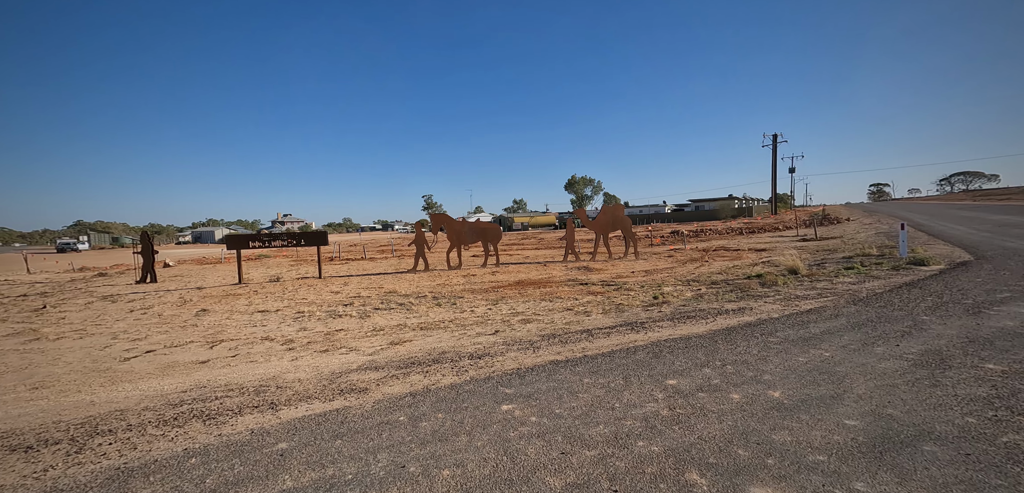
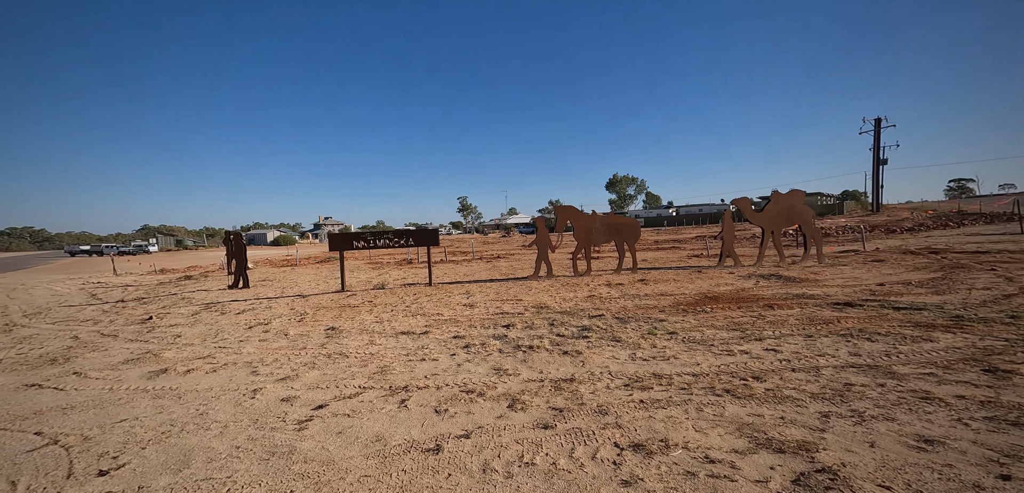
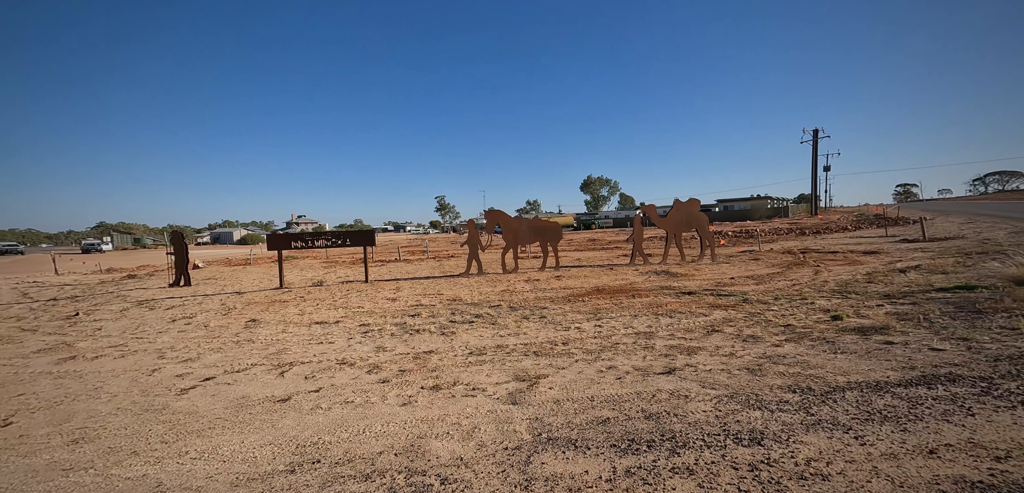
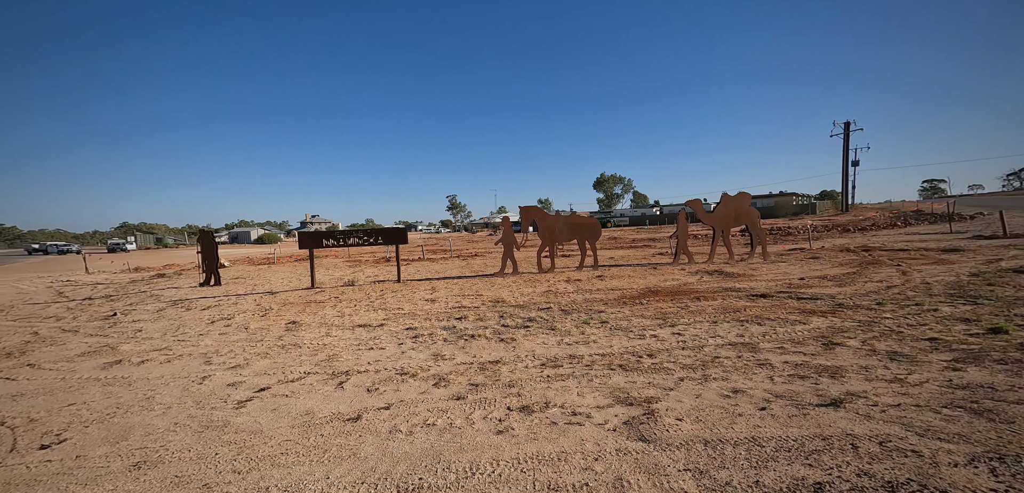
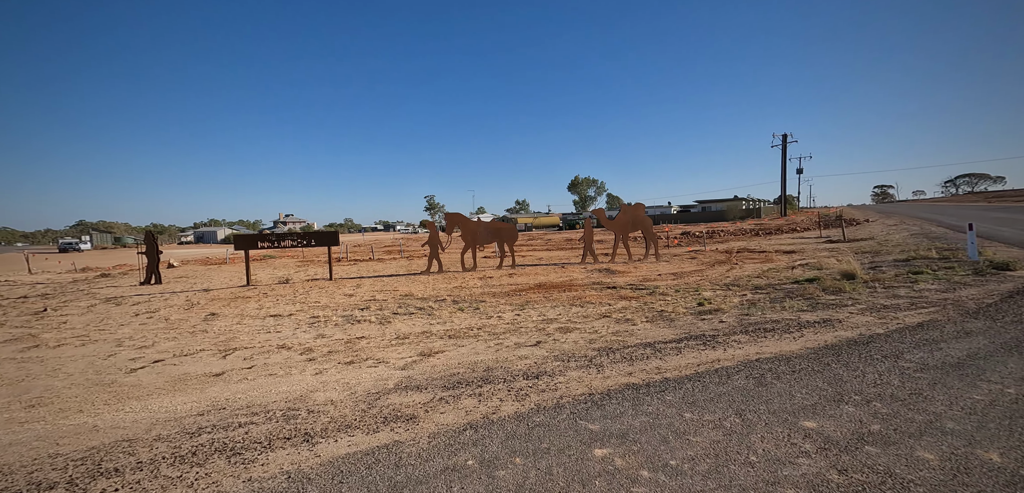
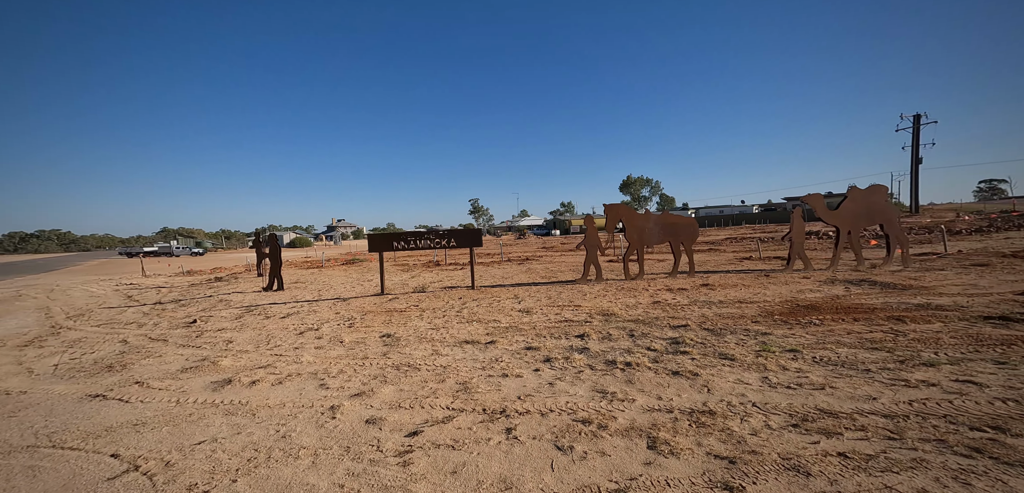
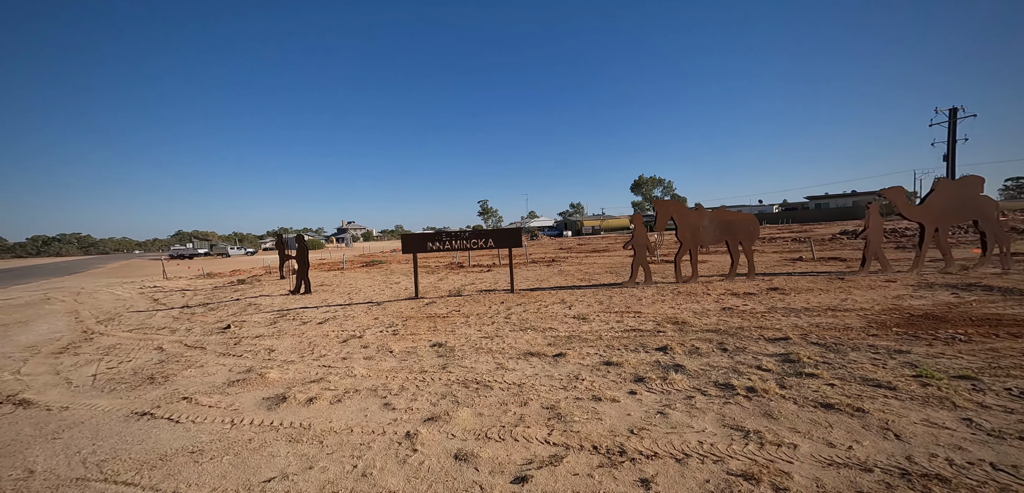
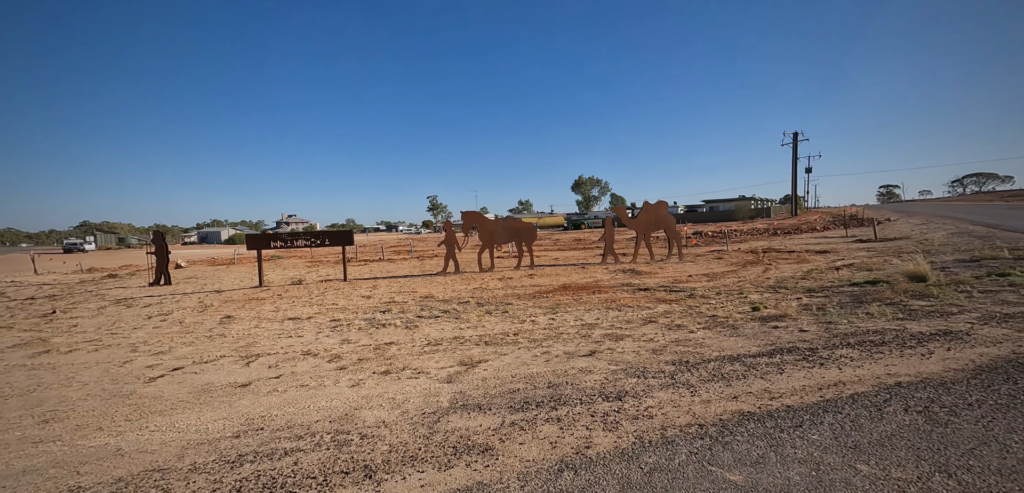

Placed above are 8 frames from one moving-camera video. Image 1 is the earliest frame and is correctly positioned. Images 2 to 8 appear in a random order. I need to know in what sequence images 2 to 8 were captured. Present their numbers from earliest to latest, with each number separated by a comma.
5, 8, 3, 4, 2, 6, 7
